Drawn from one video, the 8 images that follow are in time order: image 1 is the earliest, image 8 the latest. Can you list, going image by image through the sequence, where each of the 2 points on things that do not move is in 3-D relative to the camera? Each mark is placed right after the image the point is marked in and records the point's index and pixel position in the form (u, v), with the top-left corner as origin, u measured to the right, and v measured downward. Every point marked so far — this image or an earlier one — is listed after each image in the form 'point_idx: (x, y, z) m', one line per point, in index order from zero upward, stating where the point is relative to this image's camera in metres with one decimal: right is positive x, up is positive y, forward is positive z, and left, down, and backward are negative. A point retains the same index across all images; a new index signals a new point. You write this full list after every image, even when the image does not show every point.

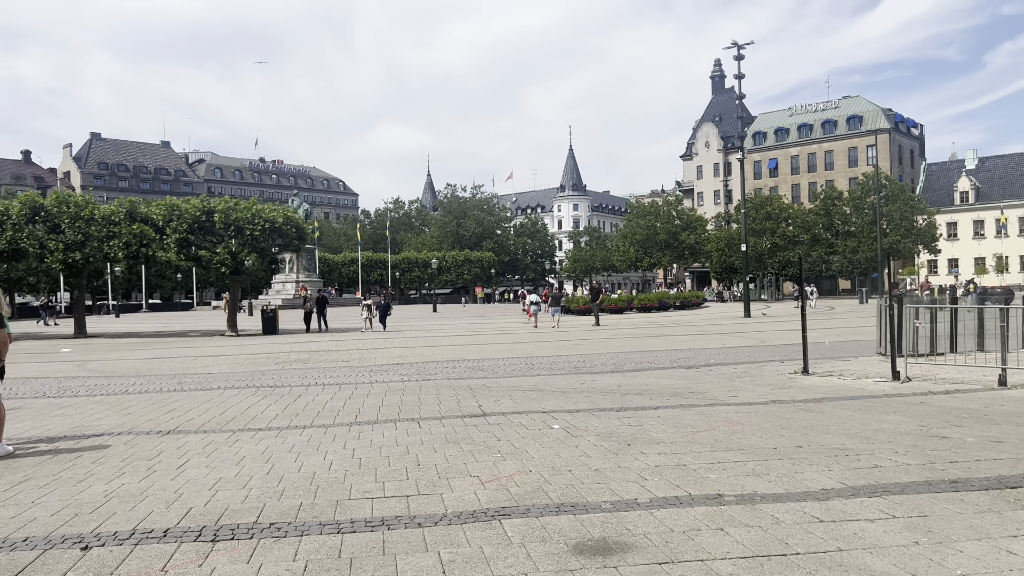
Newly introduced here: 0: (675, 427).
0: (+1.6, -1.4, +8.4) m
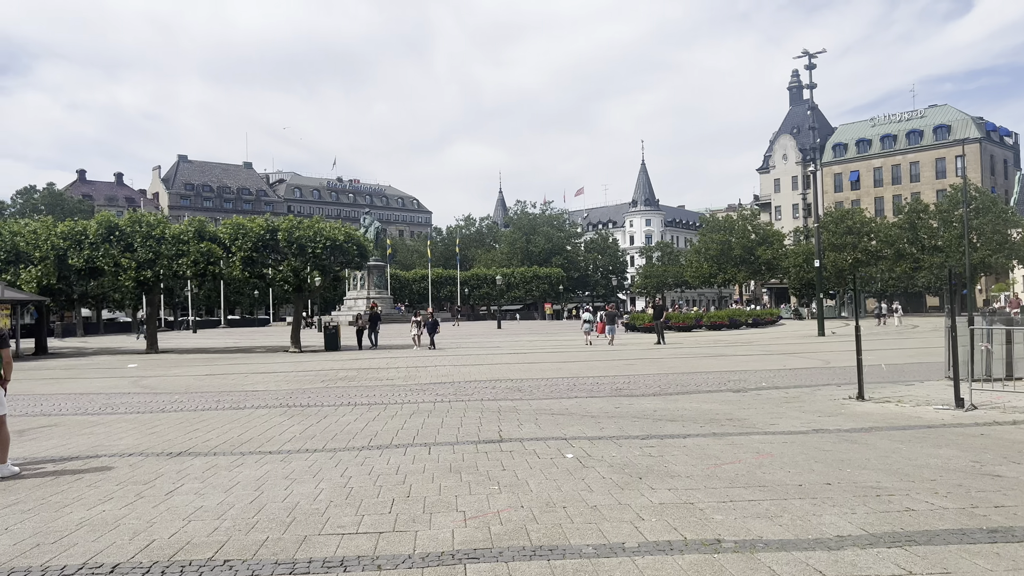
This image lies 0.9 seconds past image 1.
0: (+1.8, -1.6, +7.8) m
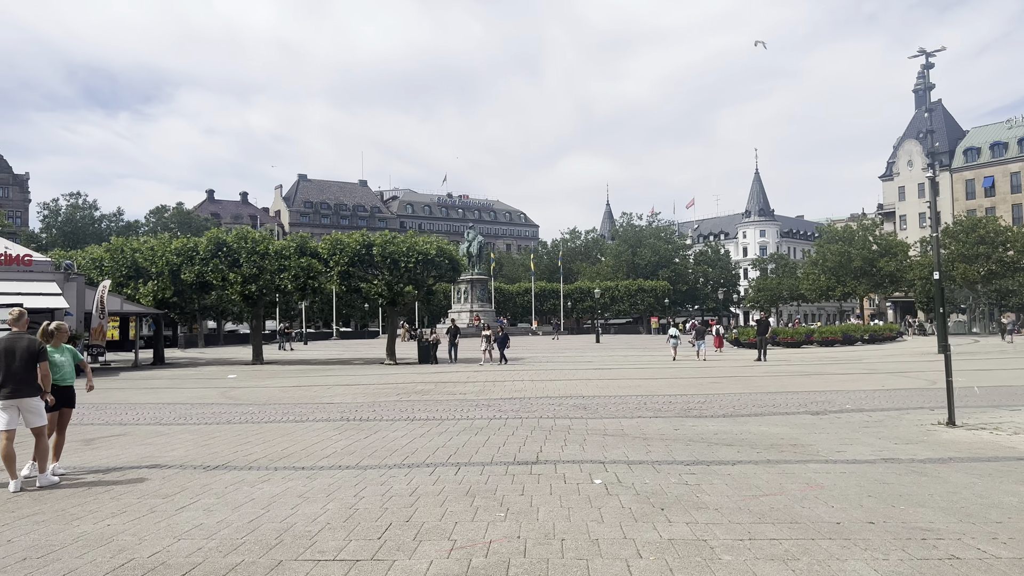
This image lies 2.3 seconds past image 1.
0: (+2.0, -1.8, +7.2) m
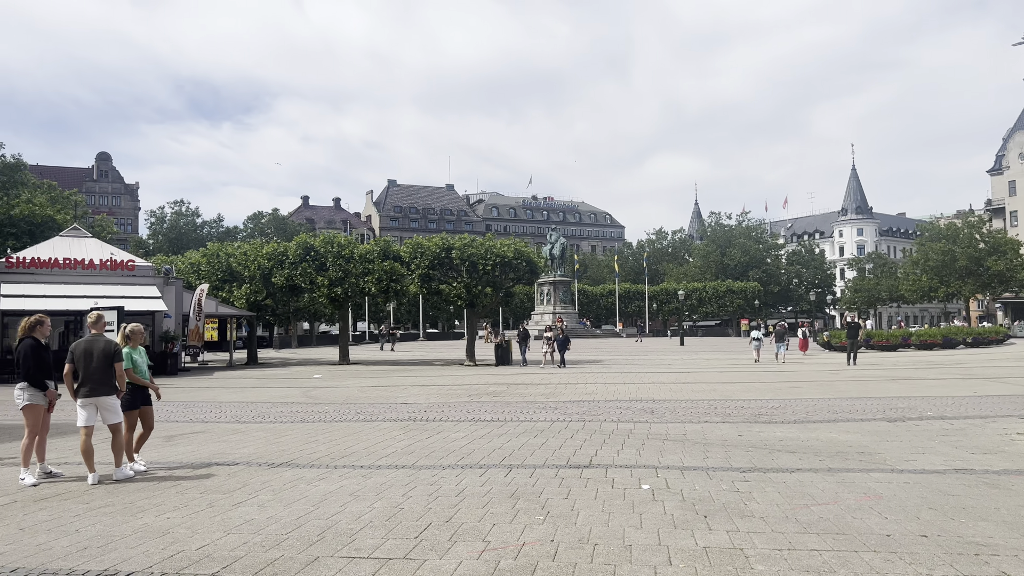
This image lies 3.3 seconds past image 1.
0: (+2.4, -1.8, +7.1) m
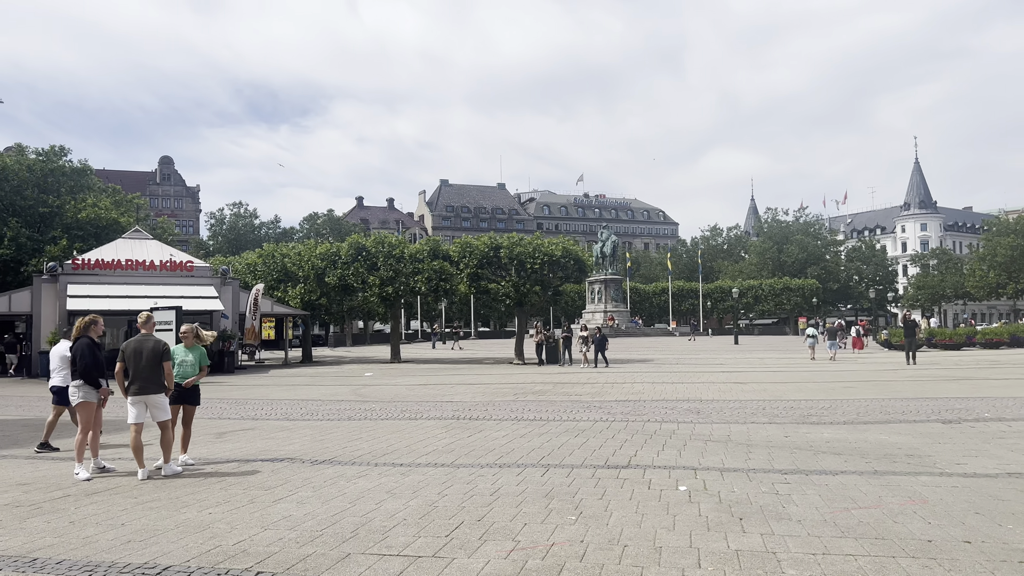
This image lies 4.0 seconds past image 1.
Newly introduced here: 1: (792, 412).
0: (+2.7, -1.8, +6.9) m
1: (+4.6, -2.0, +13.6) m
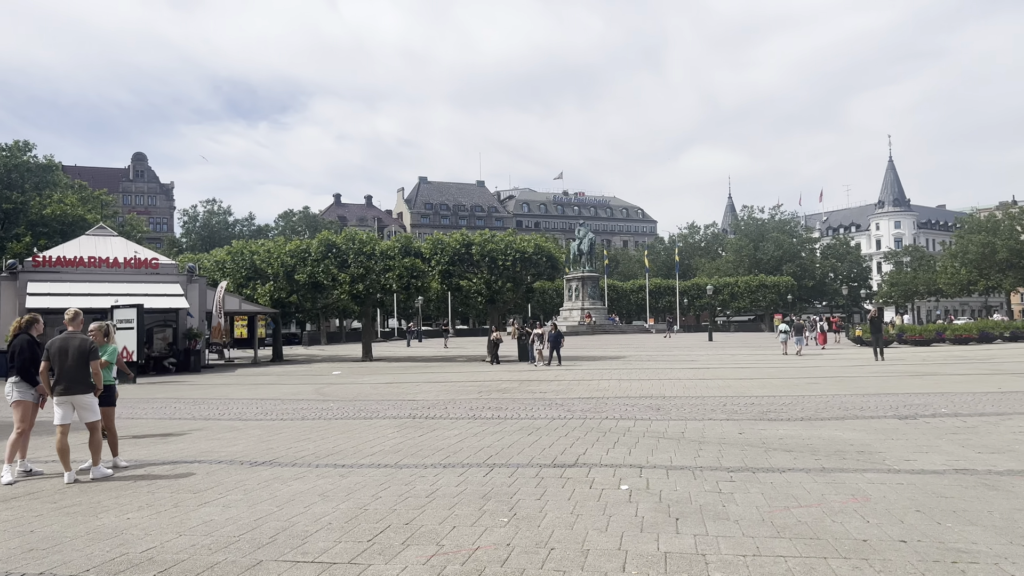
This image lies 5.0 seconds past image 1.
0: (+2.1, -1.7, +6.8) m
1: (+3.9, -2.0, +13.5) m
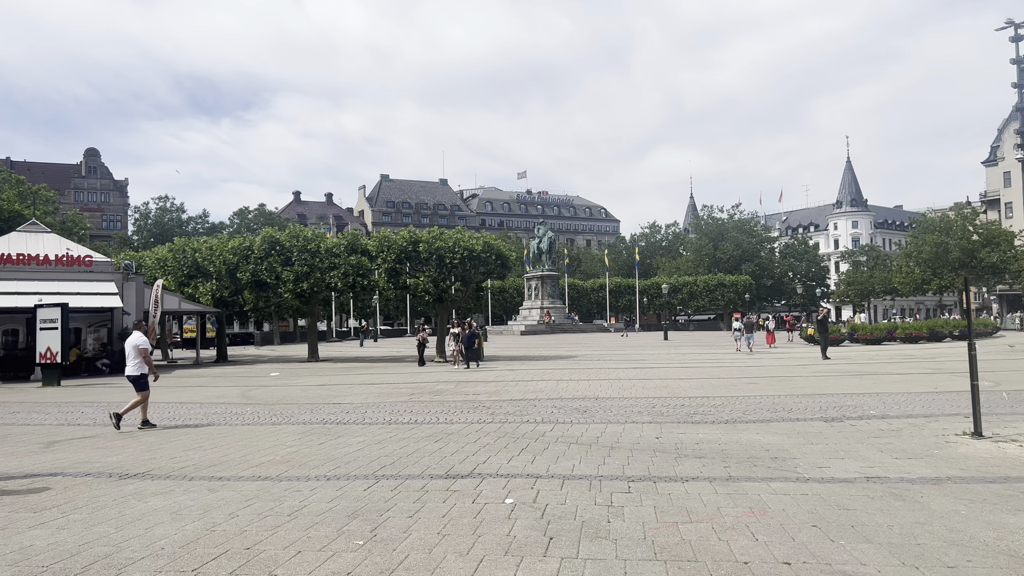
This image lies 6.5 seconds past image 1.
0: (+1.2, -1.7, +6.3) m
1: (+2.7, -1.9, +13.0) m
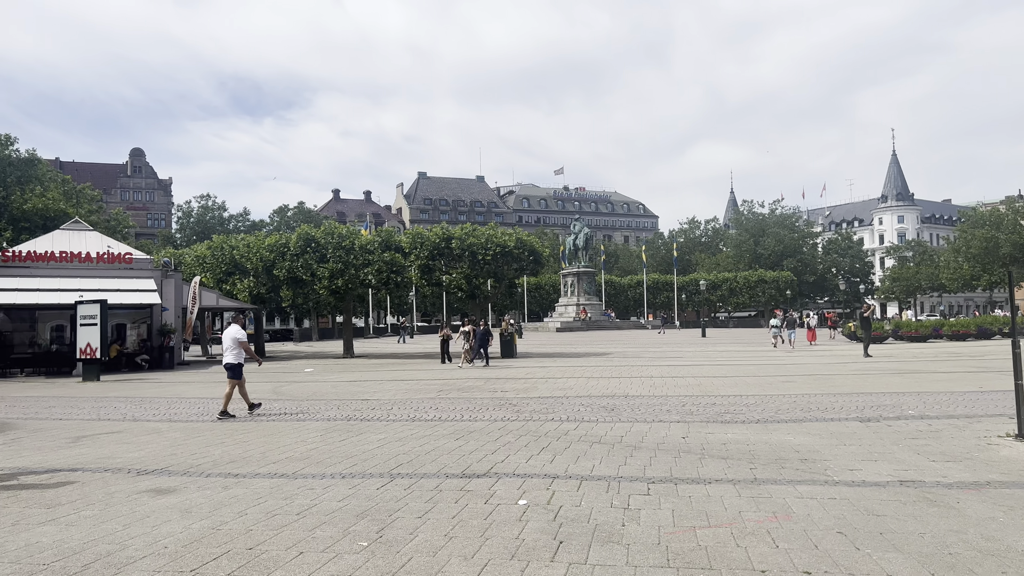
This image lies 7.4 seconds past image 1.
0: (+1.2, -1.7, +6.0) m
1: (+3.1, -1.9, +12.7) m
